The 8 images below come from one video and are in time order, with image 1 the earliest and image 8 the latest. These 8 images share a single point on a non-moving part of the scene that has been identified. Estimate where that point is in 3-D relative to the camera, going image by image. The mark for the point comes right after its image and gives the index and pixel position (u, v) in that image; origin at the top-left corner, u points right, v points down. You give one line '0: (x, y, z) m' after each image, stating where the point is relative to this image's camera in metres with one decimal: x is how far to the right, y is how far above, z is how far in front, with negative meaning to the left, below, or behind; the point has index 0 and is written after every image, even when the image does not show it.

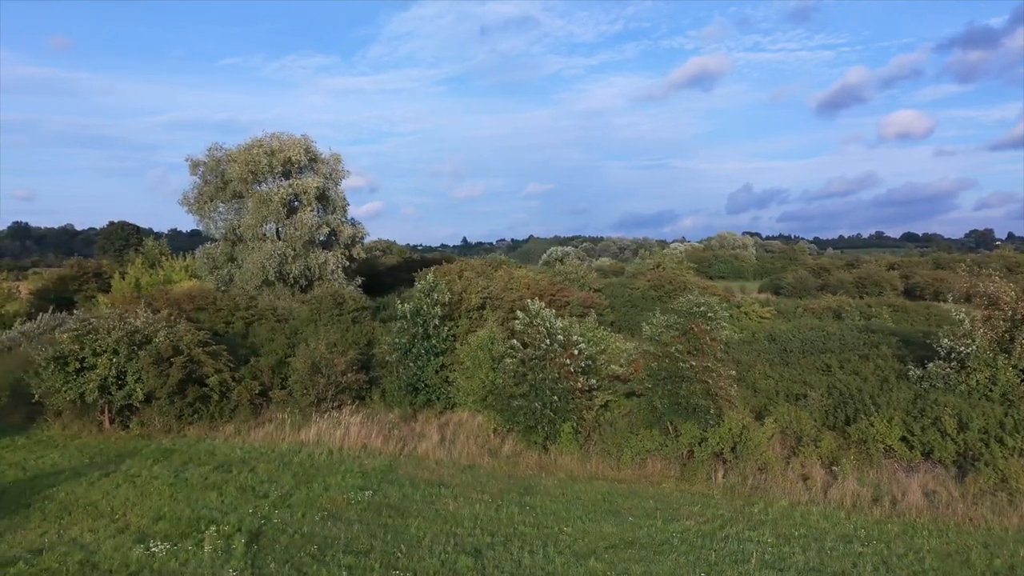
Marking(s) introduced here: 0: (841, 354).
0: (+7.3, -1.5, +16.2) m
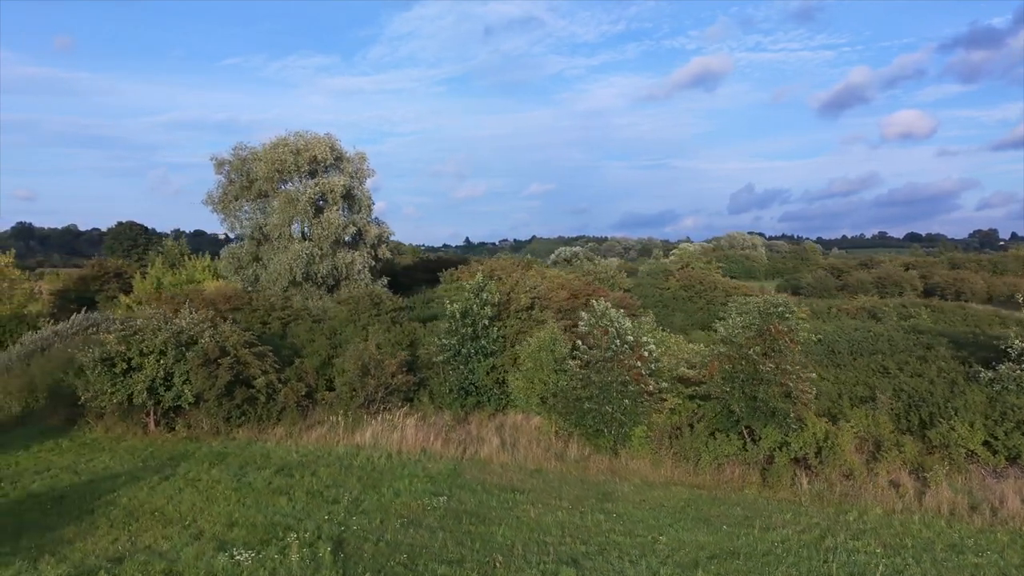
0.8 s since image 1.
0: (+8.4, -1.5, +15.9) m
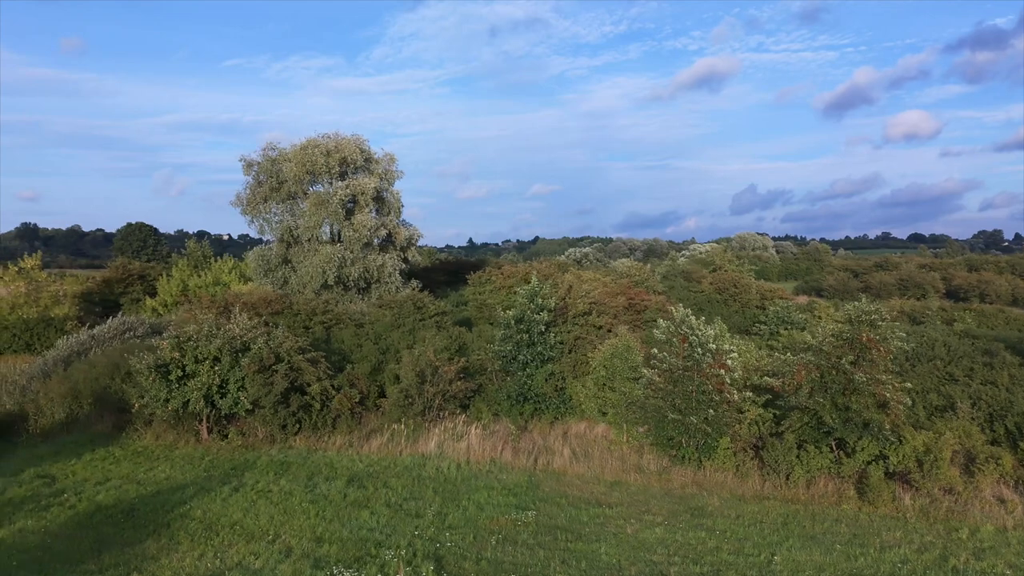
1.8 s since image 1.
0: (+9.5, -1.6, +15.6) m
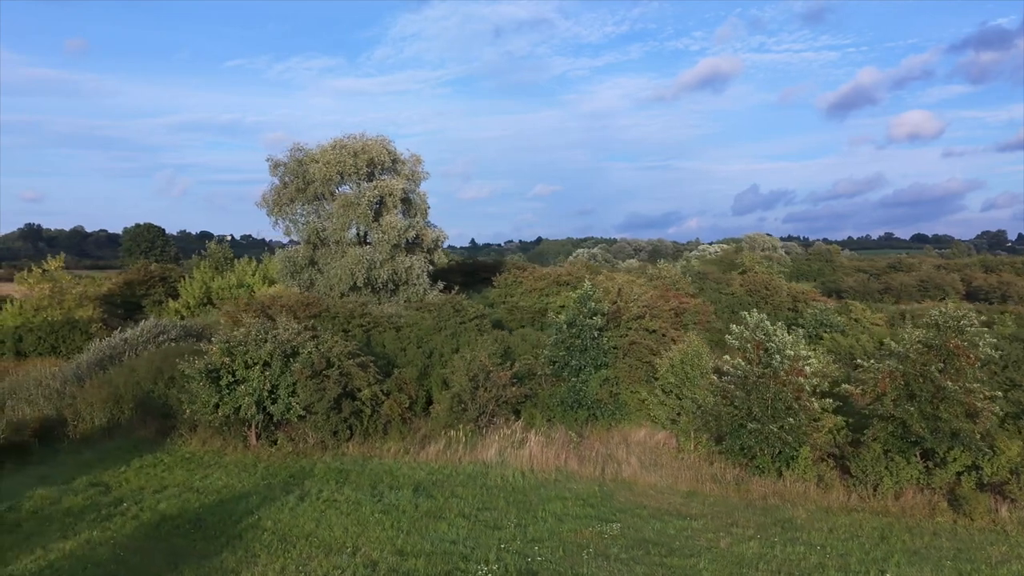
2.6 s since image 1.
0: (+10.6, -1.7, +15.3) m
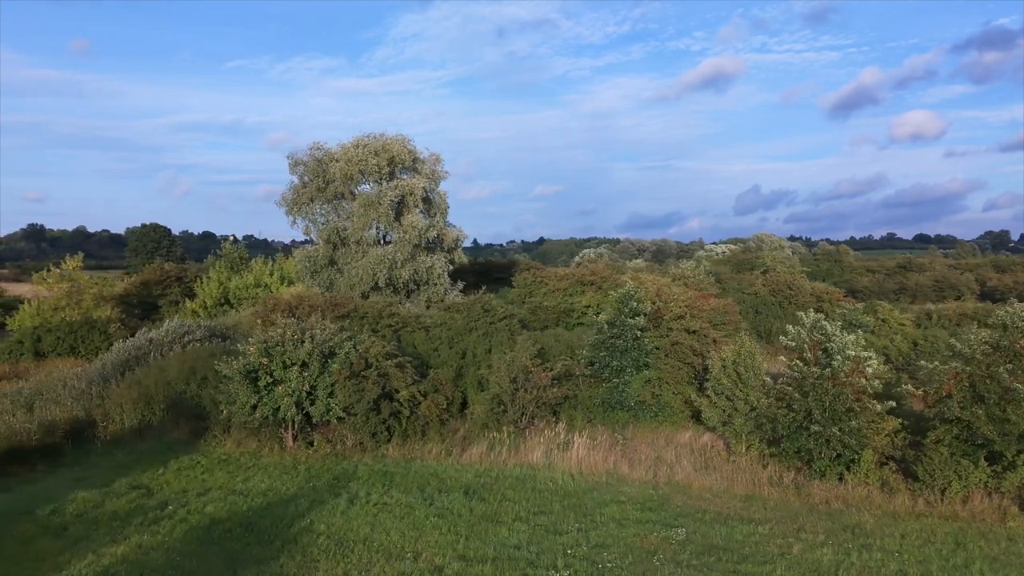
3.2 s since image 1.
0: (+11.3, -1.7, +15.1) m
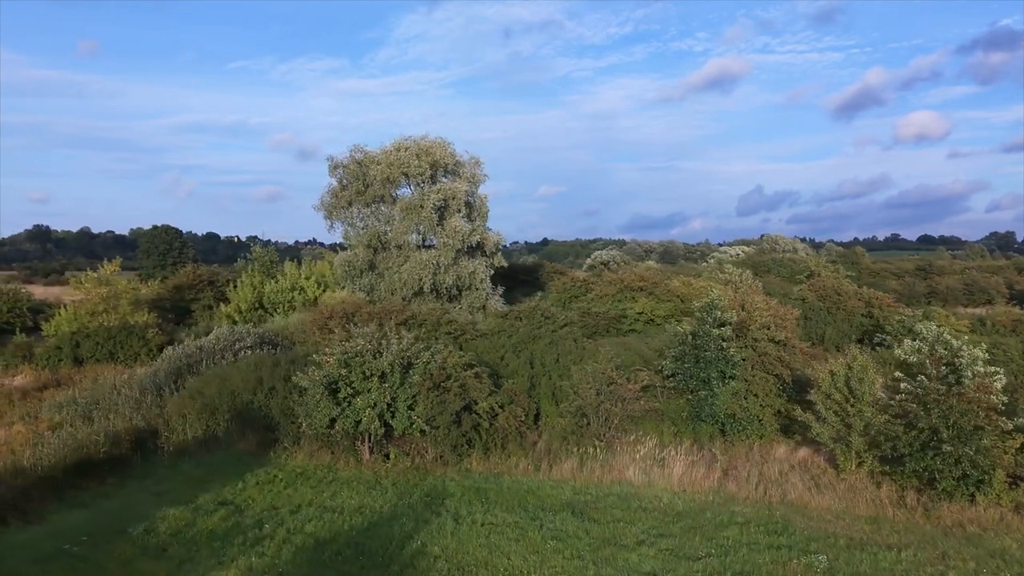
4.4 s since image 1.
0: (+12.9, -1.8, +14.6) m
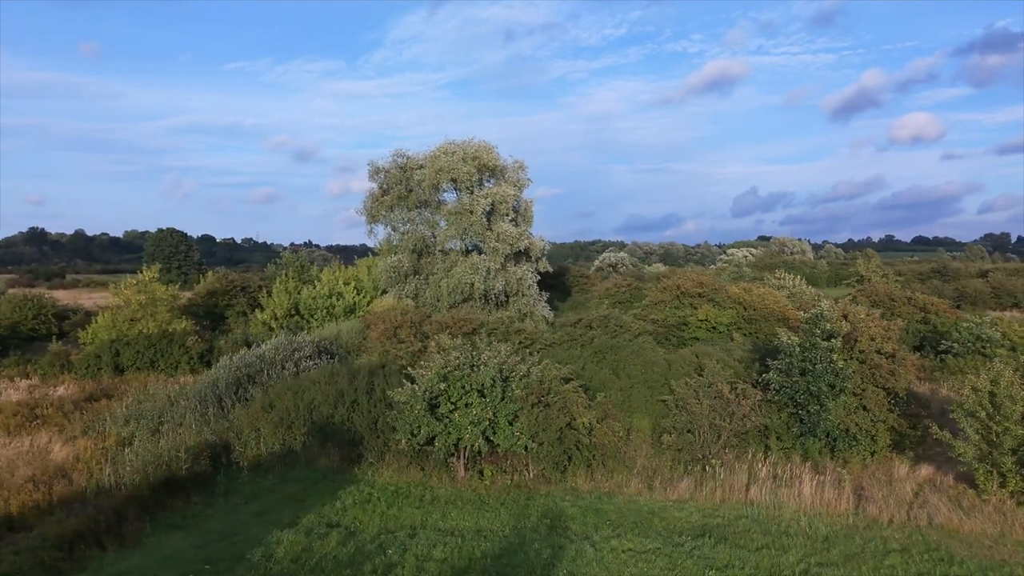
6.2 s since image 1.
0: (+14.7, -2.0, +14.2) m
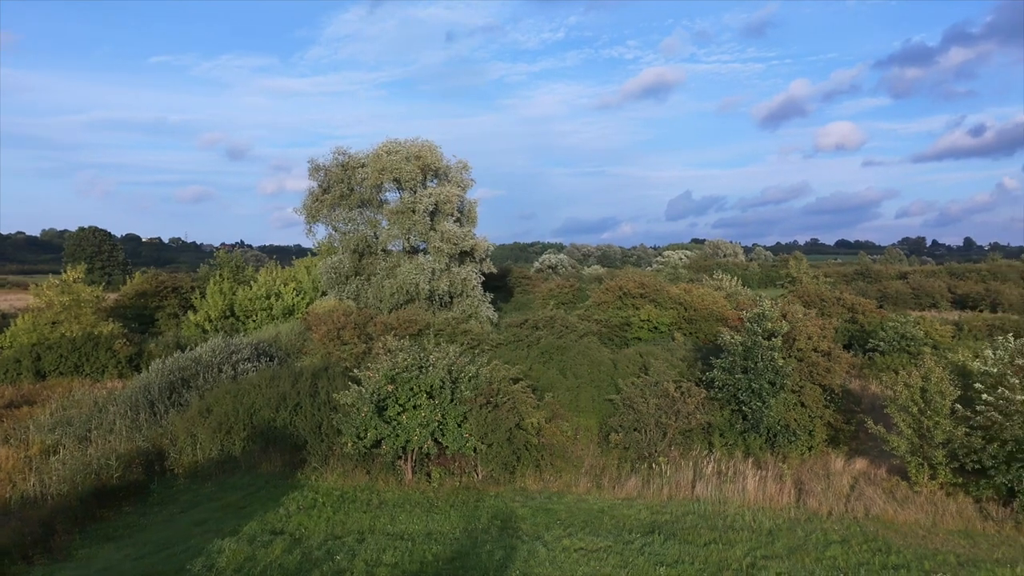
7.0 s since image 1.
0: (+13.6, -2.0, +15.3) m
